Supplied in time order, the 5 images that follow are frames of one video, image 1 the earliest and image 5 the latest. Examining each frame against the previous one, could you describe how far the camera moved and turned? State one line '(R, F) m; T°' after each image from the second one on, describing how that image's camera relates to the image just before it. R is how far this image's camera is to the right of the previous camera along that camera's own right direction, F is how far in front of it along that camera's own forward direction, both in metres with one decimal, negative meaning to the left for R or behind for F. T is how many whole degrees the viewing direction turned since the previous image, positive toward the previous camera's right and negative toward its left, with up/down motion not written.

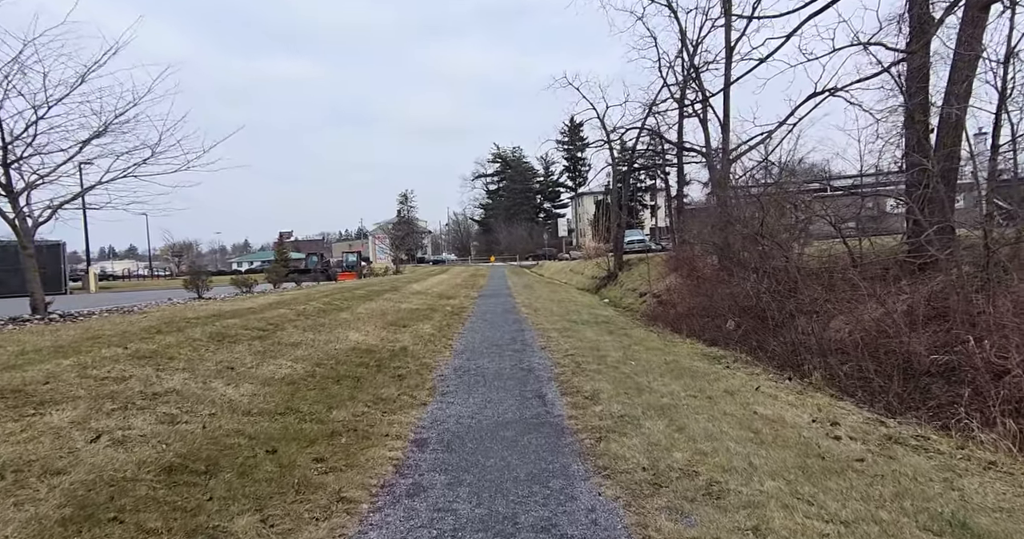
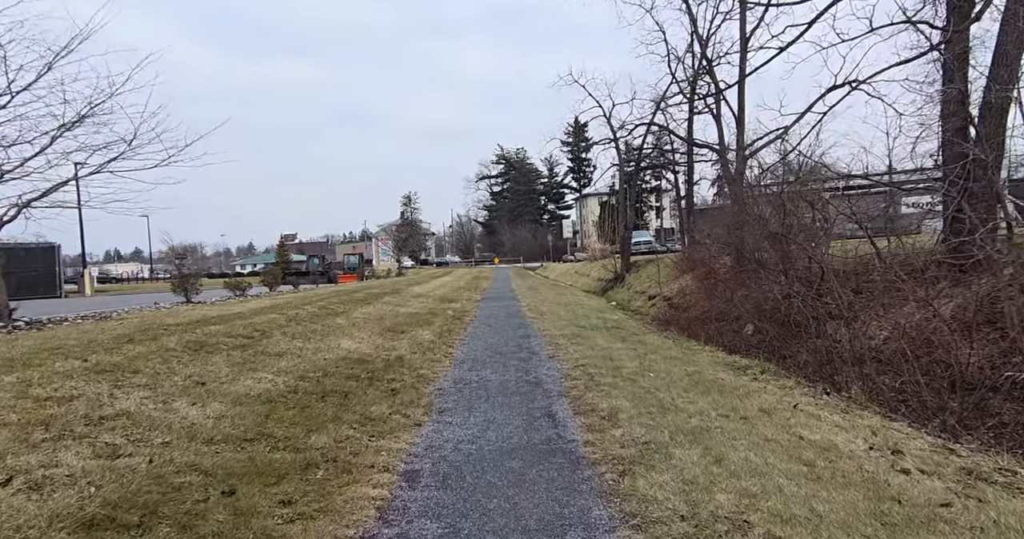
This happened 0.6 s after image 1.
(0.0, +0.8) m; 0°
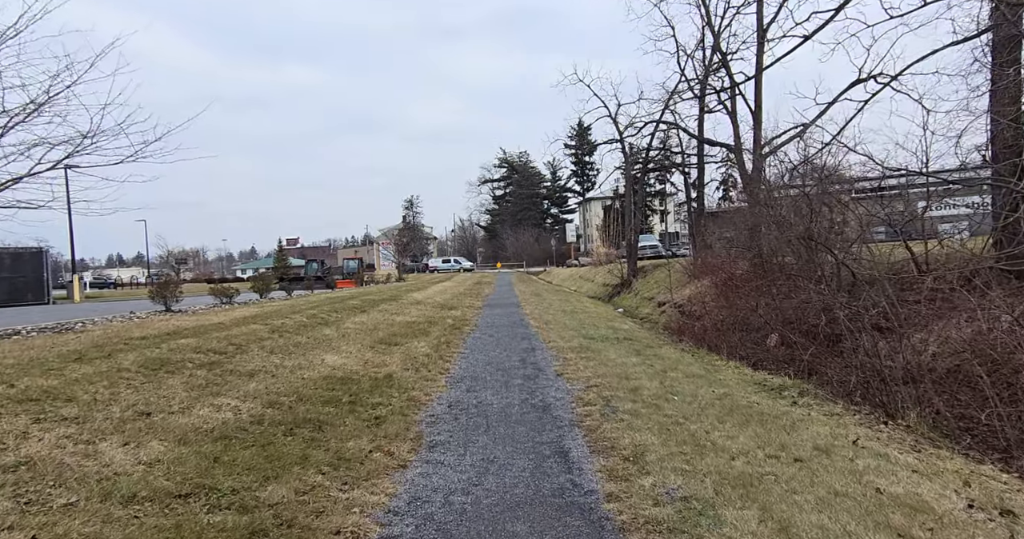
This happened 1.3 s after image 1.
(0.0, +1.0) m; 0°
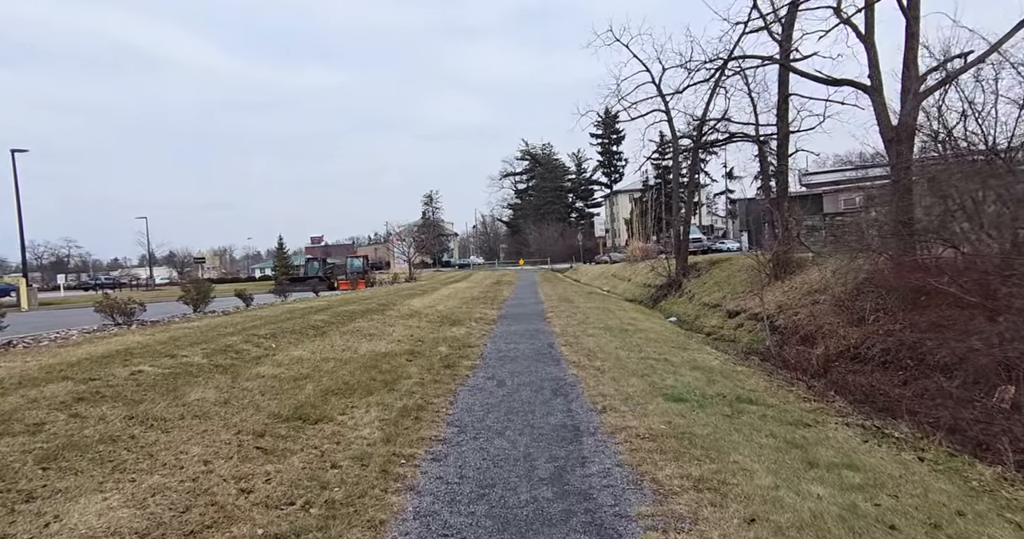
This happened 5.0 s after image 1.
(0.0, +5.6) m; -2°
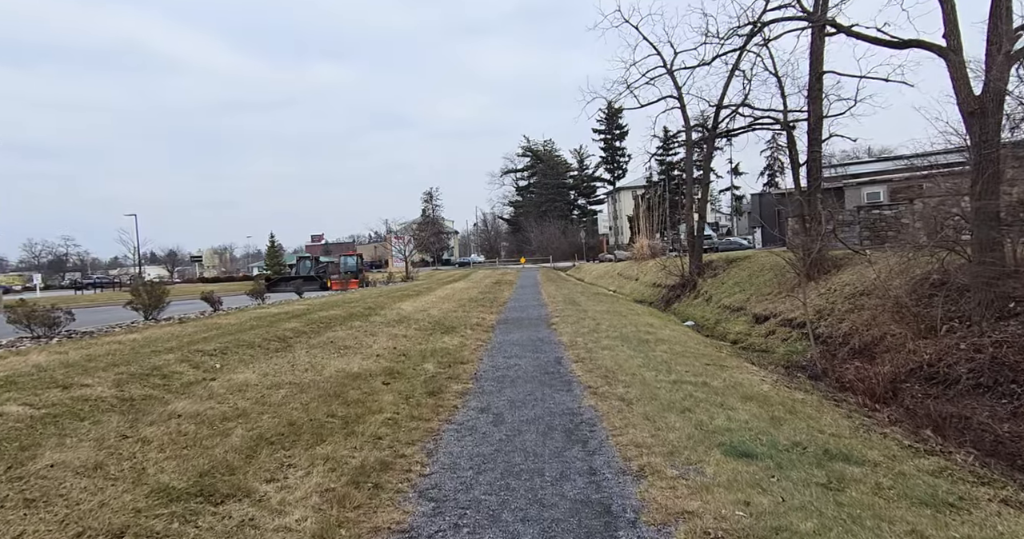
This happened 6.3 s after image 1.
(0.0, +2.0) m; 0°
